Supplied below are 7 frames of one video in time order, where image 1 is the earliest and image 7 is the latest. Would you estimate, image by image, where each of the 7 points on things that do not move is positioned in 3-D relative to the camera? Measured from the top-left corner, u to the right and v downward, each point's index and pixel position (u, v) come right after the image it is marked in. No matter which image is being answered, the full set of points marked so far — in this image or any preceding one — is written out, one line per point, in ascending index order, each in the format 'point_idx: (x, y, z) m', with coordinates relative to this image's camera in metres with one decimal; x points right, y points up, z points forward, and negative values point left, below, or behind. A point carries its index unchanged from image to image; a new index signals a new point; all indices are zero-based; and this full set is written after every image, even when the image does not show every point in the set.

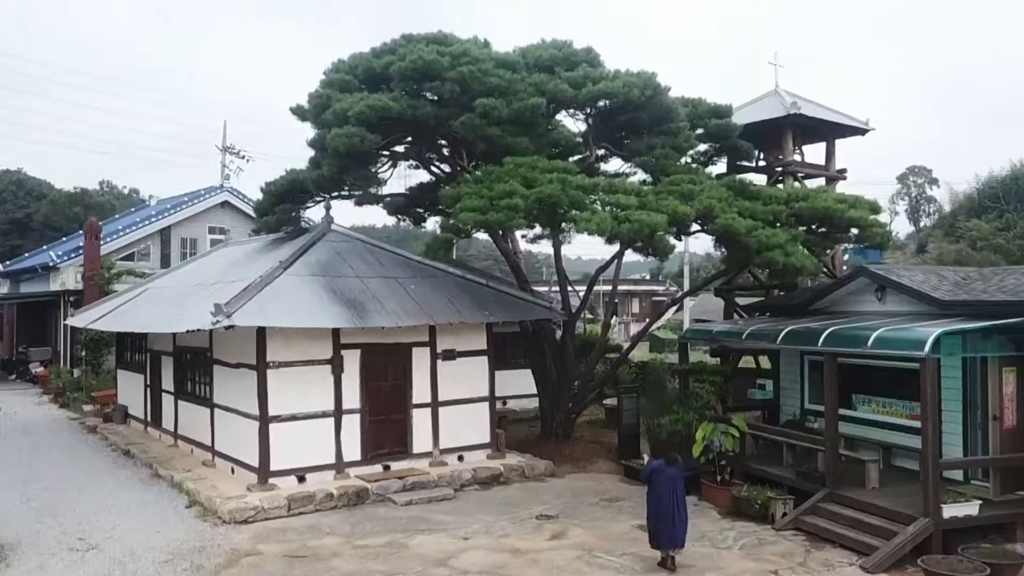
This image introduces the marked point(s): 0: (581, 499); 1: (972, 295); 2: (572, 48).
0: (+0.8, -2.3, +9.0) m
1: (+4.5, -0.1, +7.9) m
2: (+0.7, +2.8, +9.5) m
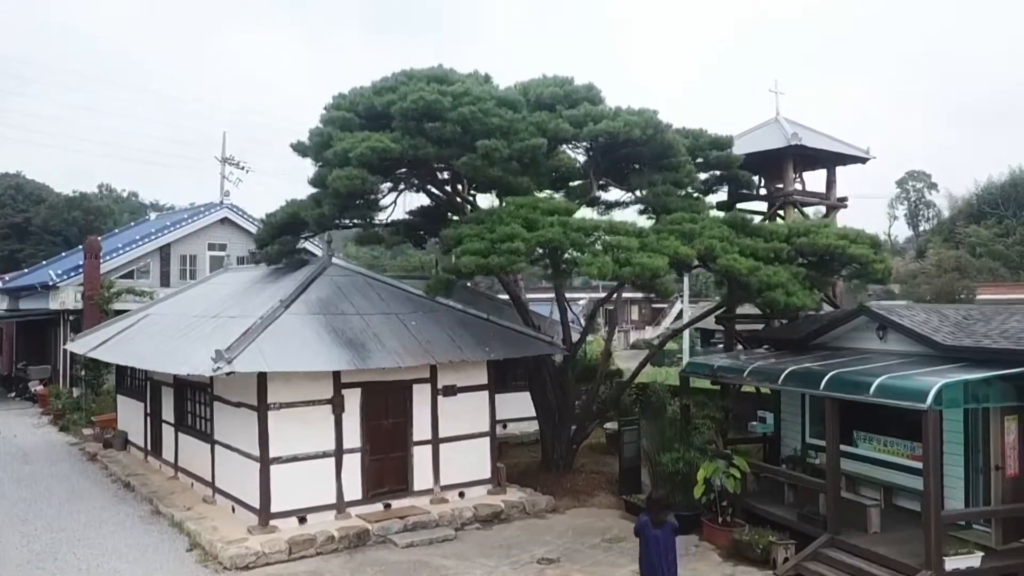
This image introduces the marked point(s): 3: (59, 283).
0: (+0.8, -2.8, +9.0) m
1: (+4.5, -0.5, +7.9) m
2: (+0.7, +2.3, +9.5) m
3: (-10.1, +0.1, +18.1) m
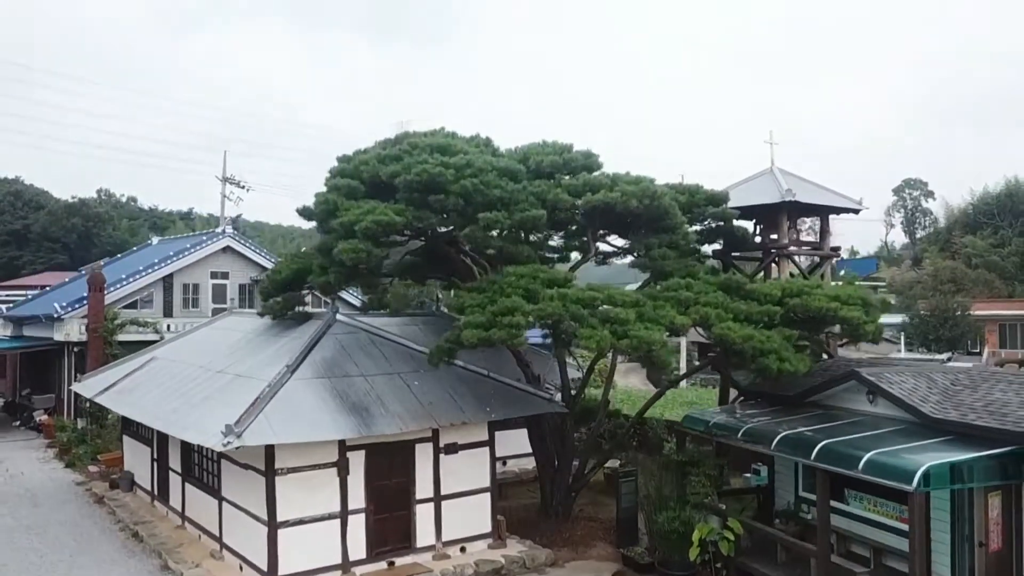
0: (+0.8, -3.5, +9.2) m
1: (+4.5, -1.3, +8.2) m
2: (+0.7, +1.6, +9.8) m
3: (-10.1, -0.6, +18.3) m
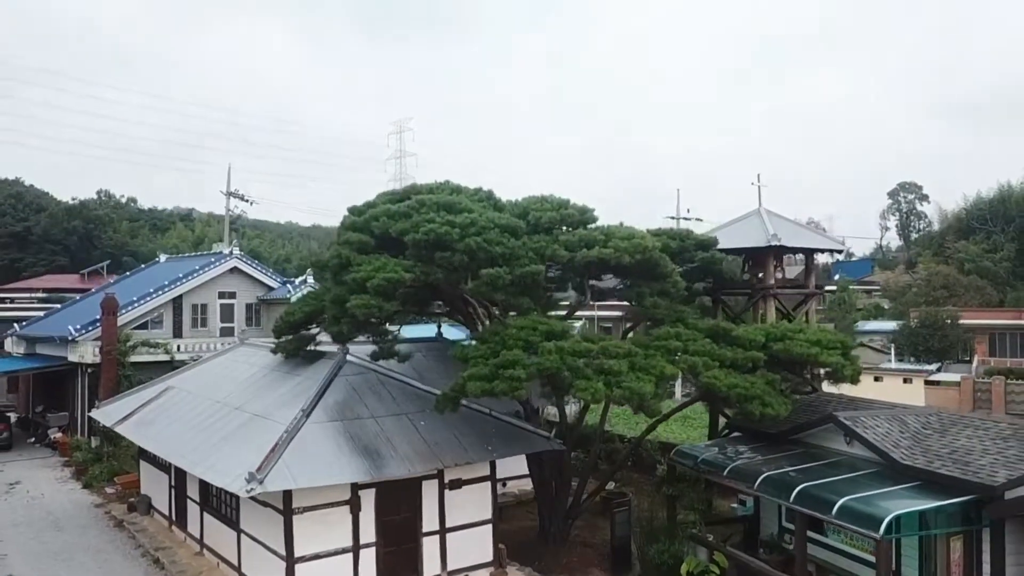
0: (+0.8, -4.1, +9.9) m
1: (+4.5, -1.9, +8.8) m
2: (+0.7, +1.0, +10.4) m
3: (-10.1, -1.1, +19.0) m
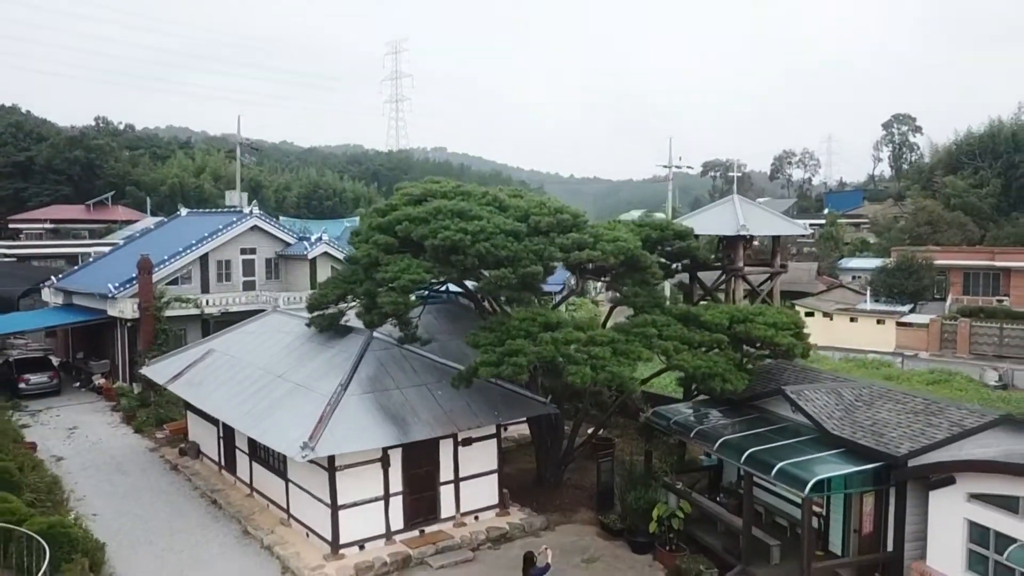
0: (+0.8, -4.0, +12.2) m
1: (+4.5, -1.9, +10.9) m
2: (+0.8, +1.1, +12.2) m
3: (-10.1, -0.2, +20.8) m
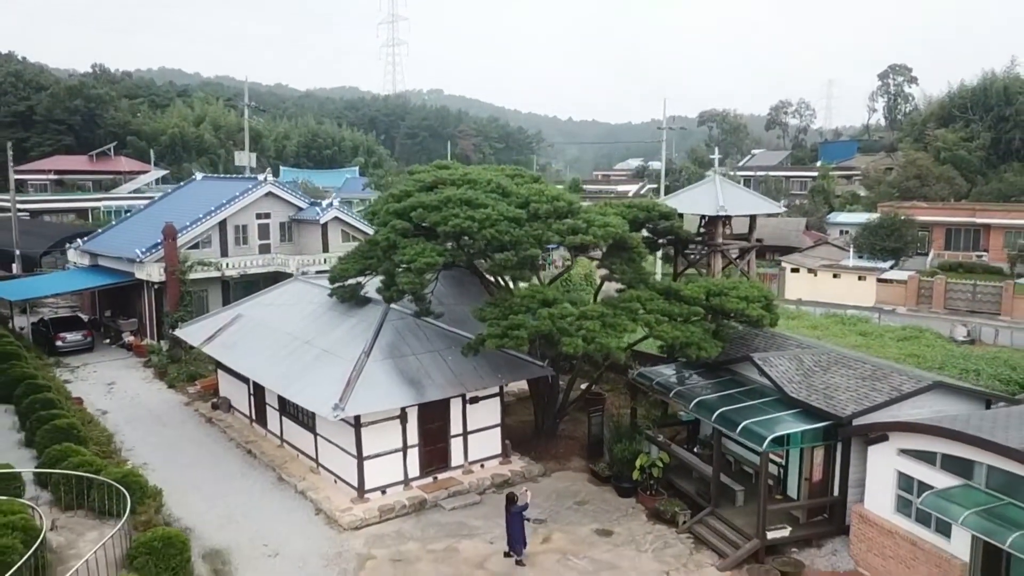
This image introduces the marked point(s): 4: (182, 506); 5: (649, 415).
0: (+0.8, -3.7, +14.0) m
1: (+4.6, -1.6, +12.6) m
2: (+0.8, +1.5, +13.7) m
3: (-10.1, +0.8, +22.4) m
4: (-5.5, -3.7, +13.6) m
5: (+2.7, -2.5, +16.0) m
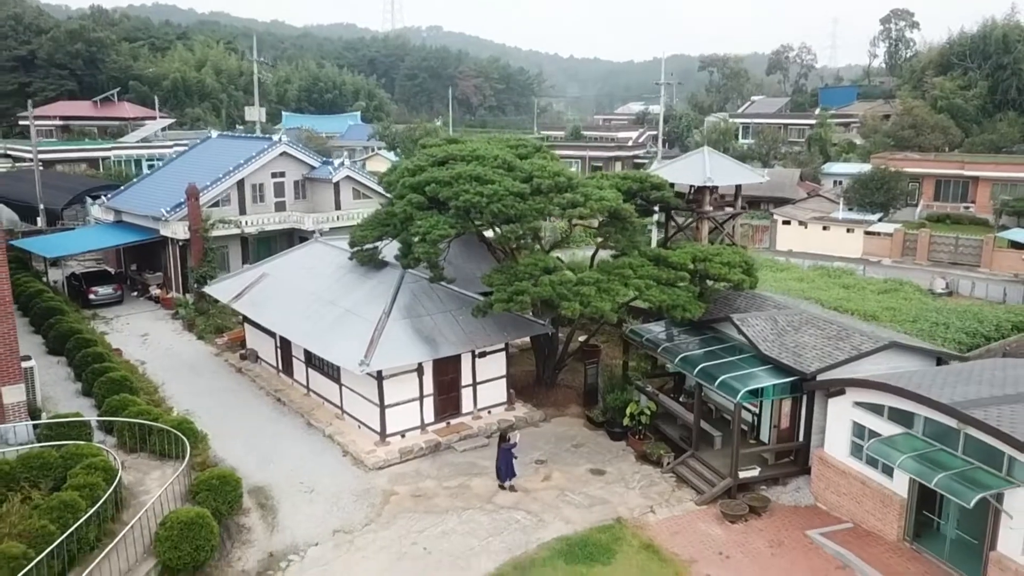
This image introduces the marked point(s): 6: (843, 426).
0: (+0.9, -3.0, +15.8) m
1: (+4.7, -1.1, +14.3) m
2: (+0.9, +2.1, +15.1) m
3: (-10.0, +2.1, +23.8) m
4: (-5.4, -3.0, +15.4) m
5: (+2.8, -1.7, +17.7) m
6: (+5.3, -2.2, +13.0) m
